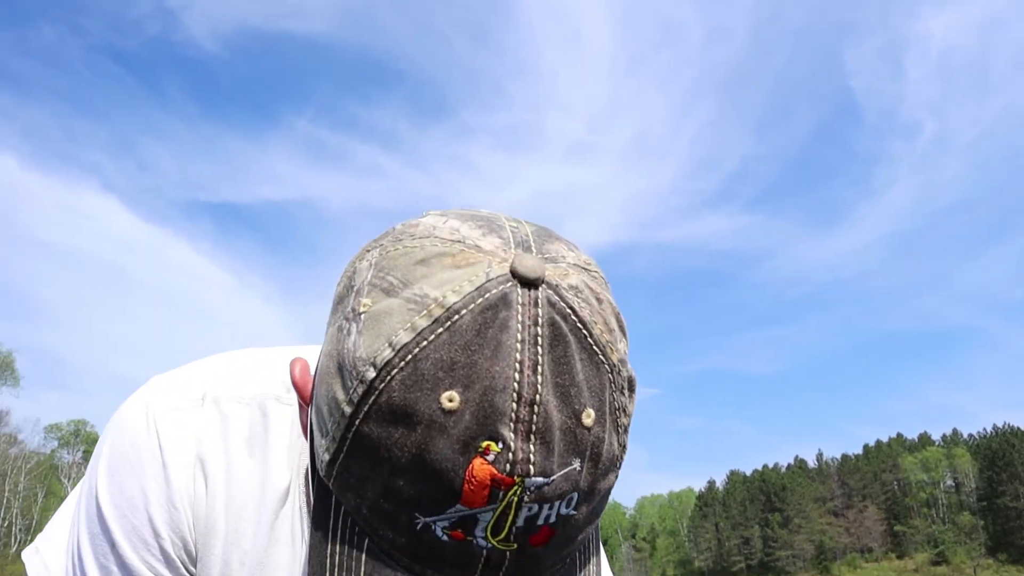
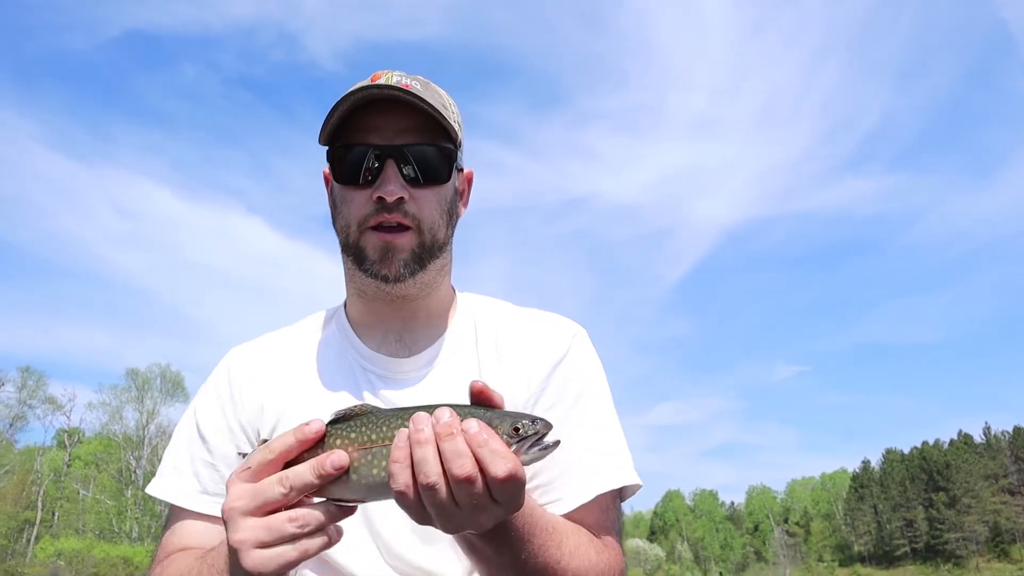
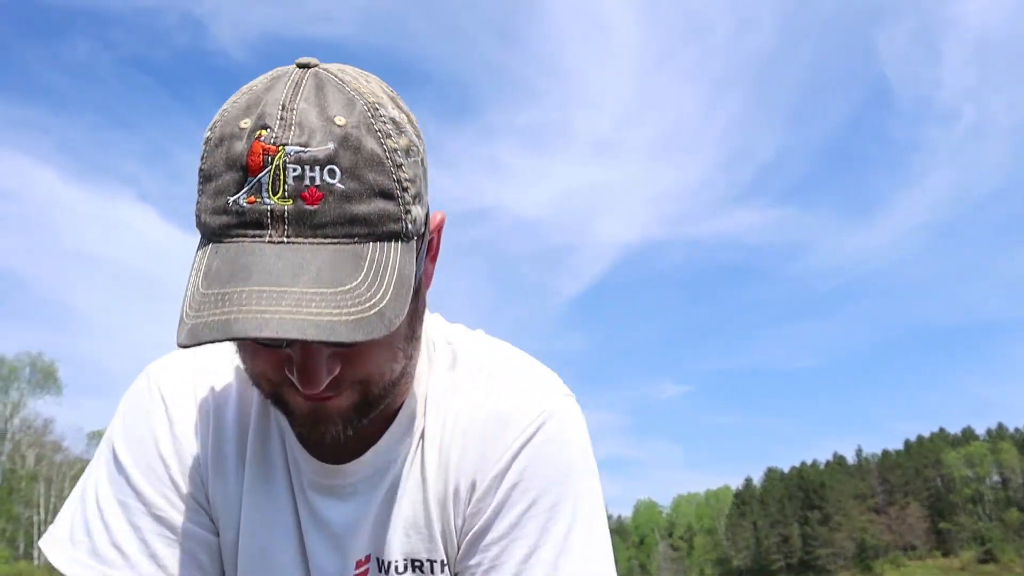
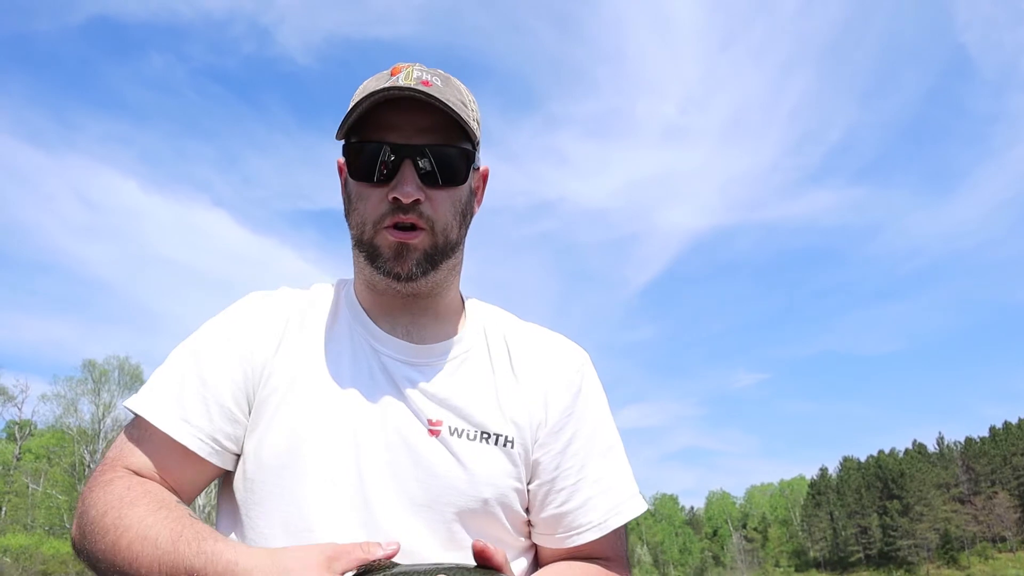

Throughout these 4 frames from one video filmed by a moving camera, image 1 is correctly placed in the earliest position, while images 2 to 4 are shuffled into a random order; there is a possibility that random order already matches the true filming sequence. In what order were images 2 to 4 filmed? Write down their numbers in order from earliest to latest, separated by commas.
3, 4, 2
